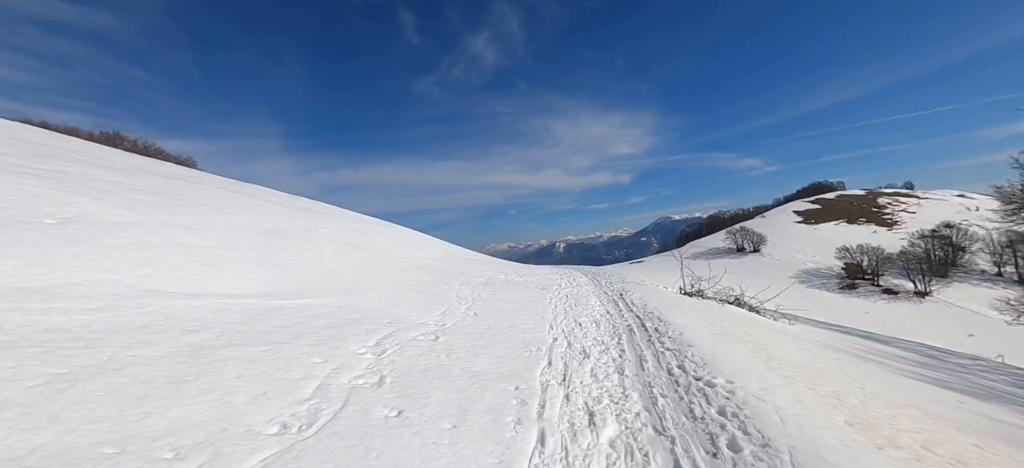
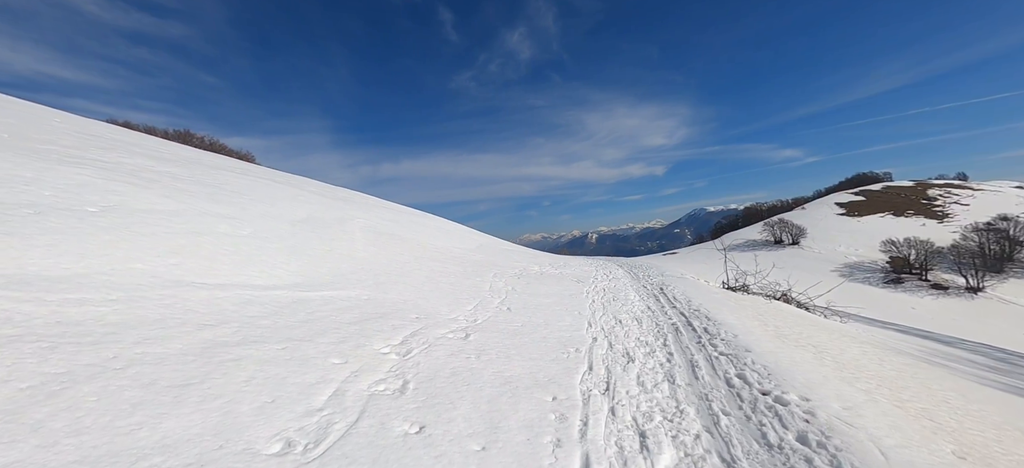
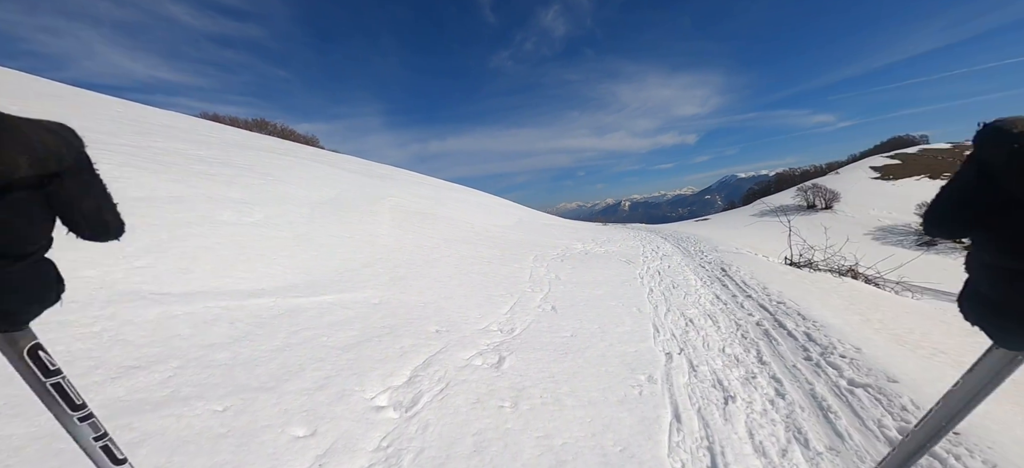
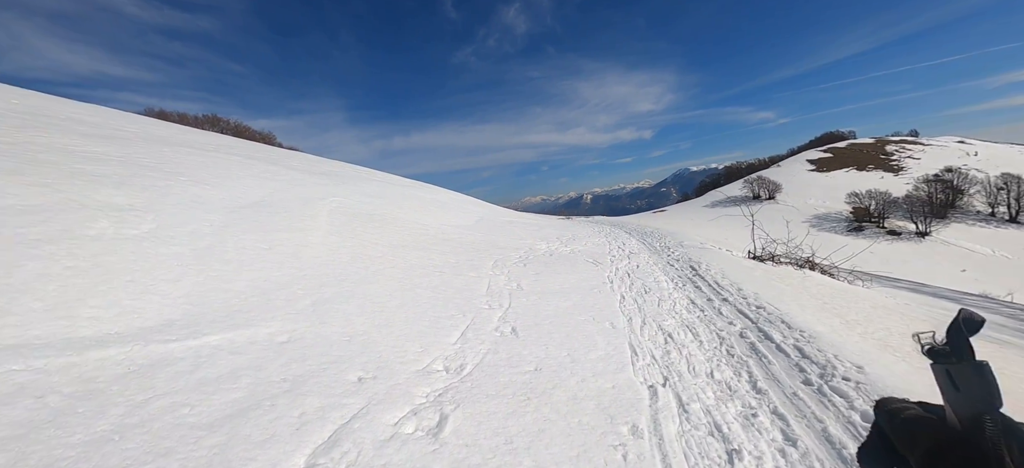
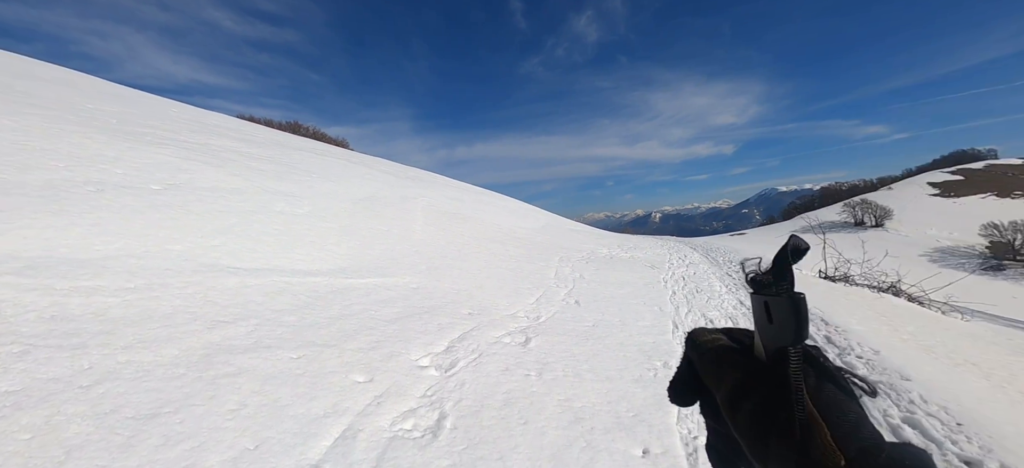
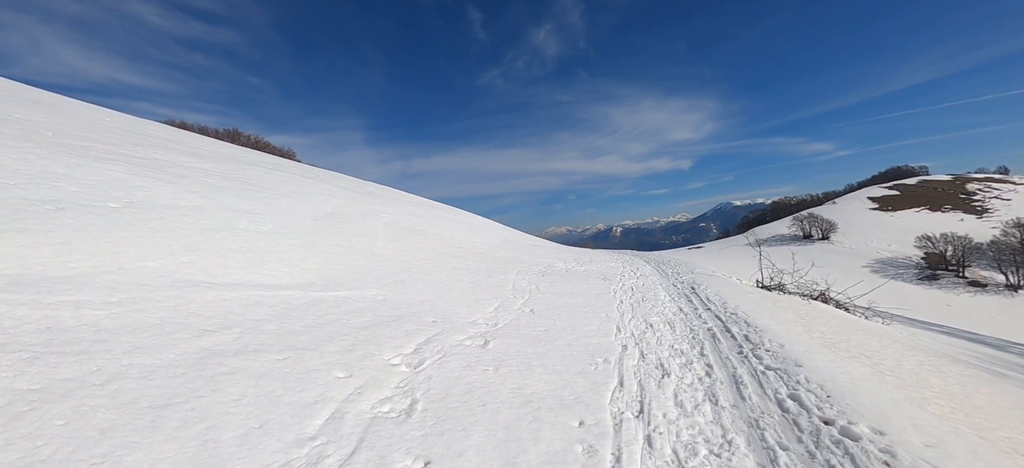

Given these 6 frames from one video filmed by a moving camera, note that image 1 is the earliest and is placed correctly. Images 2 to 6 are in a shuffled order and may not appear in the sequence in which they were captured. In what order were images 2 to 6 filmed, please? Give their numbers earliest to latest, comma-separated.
2, 6, 5, 3, 4
